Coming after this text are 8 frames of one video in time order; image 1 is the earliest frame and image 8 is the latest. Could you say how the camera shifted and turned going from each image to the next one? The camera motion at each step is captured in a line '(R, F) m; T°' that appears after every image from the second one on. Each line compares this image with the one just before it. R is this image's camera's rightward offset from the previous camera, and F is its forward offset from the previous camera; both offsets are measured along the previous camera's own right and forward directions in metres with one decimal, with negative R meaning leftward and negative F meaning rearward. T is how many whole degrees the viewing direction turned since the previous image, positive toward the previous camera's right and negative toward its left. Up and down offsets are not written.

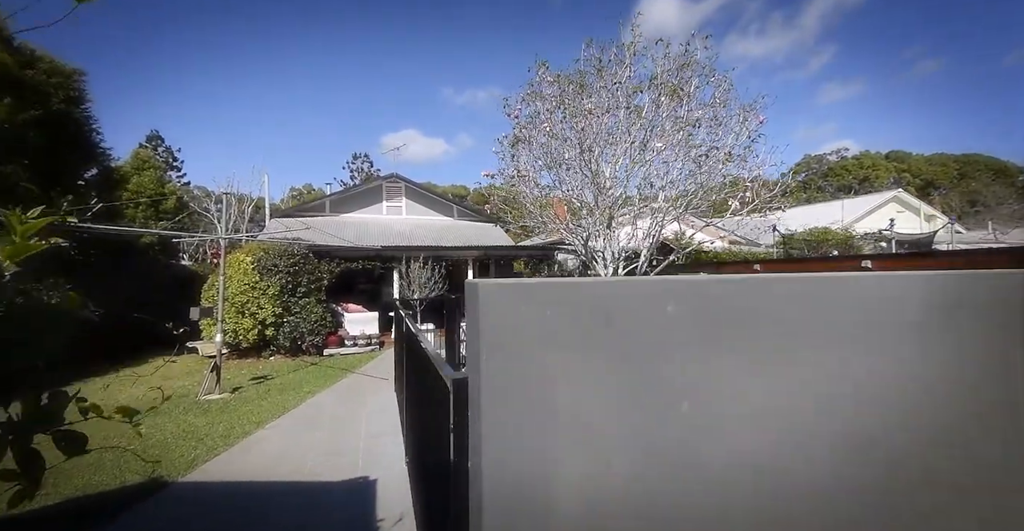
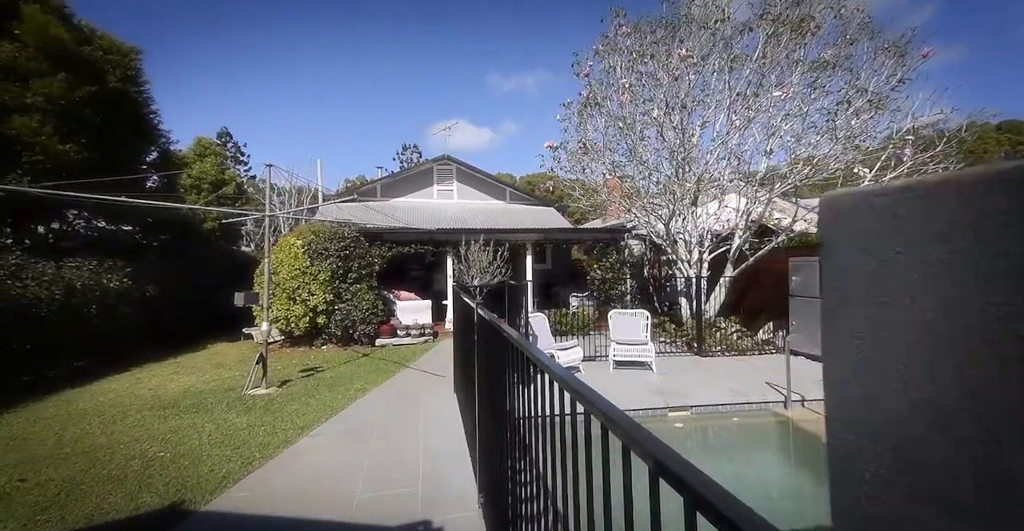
(-0.3, +0.7) m; -6°
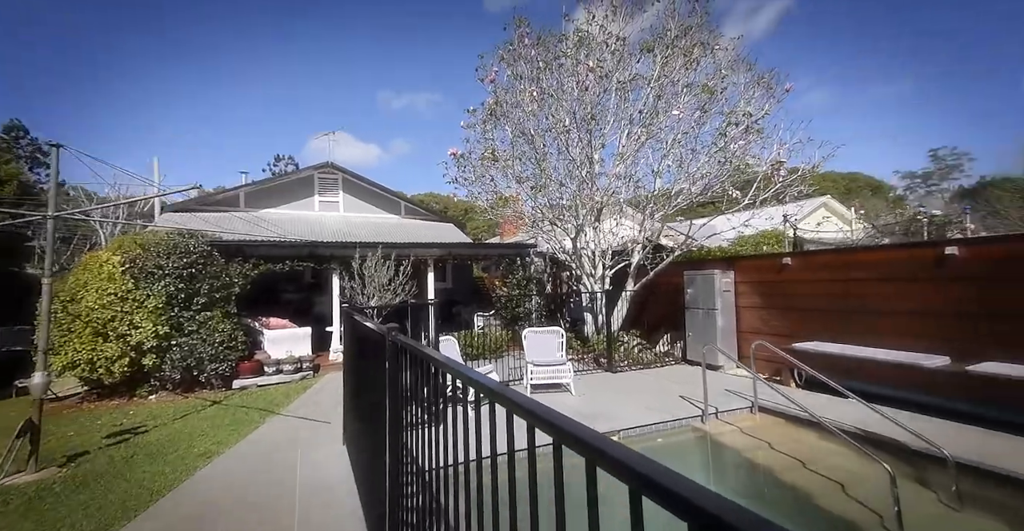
(-0.4, +0.7) m; +15°
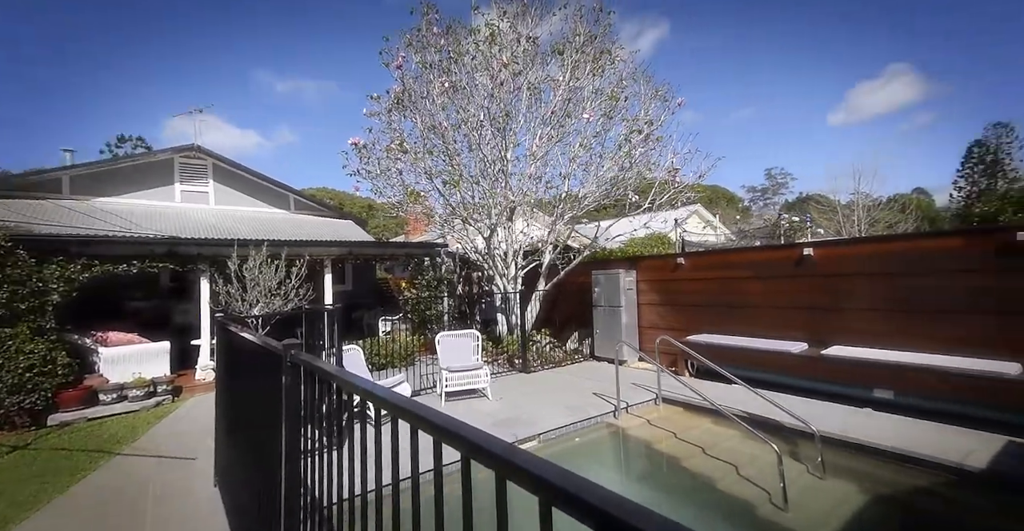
(-0.5, +0.3) m; +15°
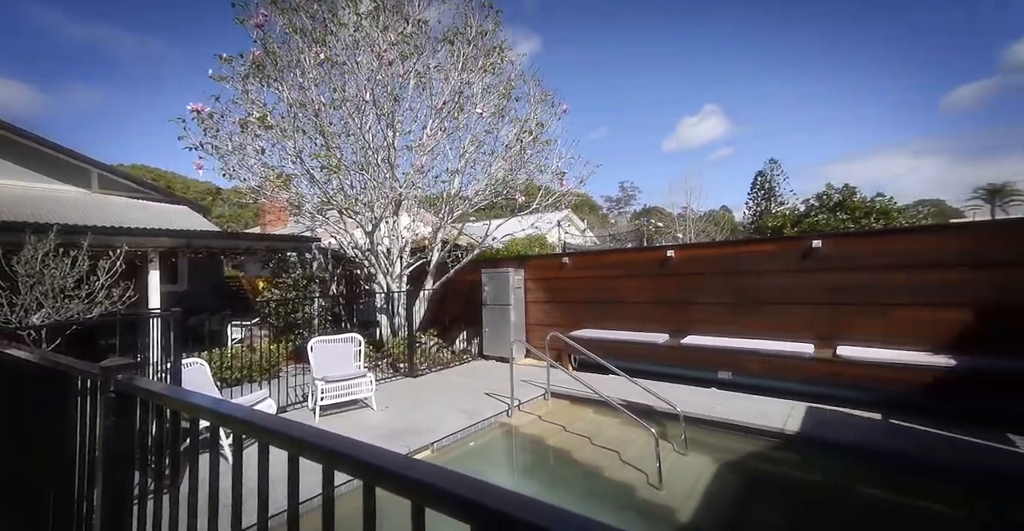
(-0.7, +0.4) m; +20°
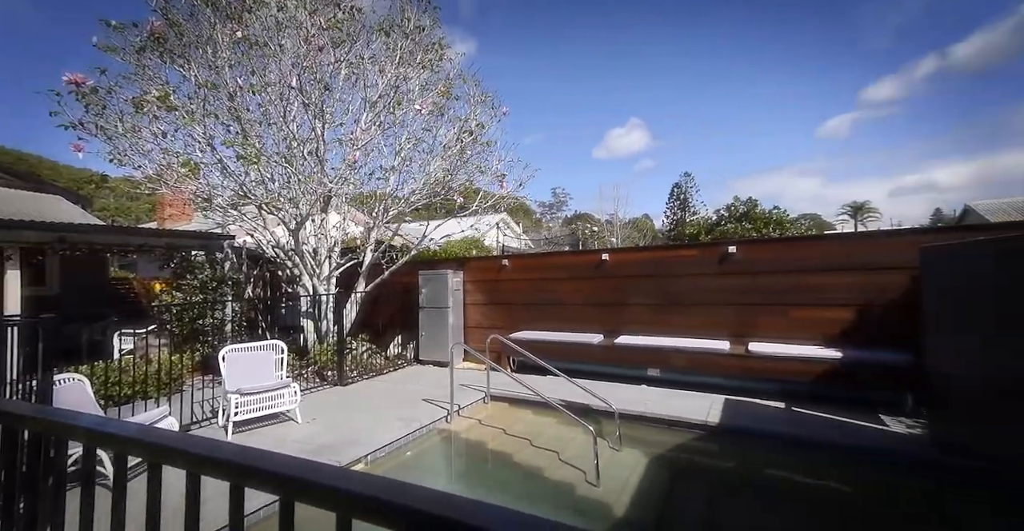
(-0.4, +0.1) m; +11°
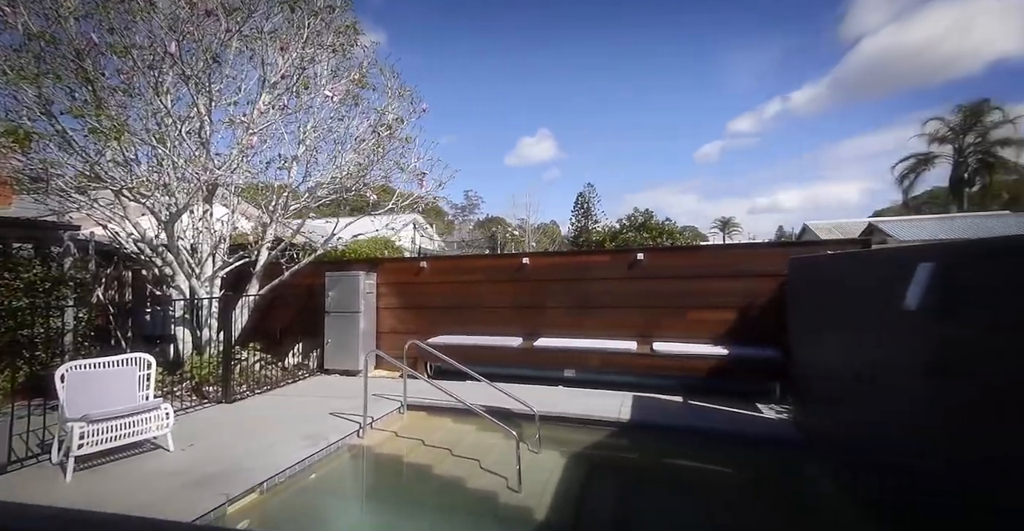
(-0.5, +0.2) m; +14°
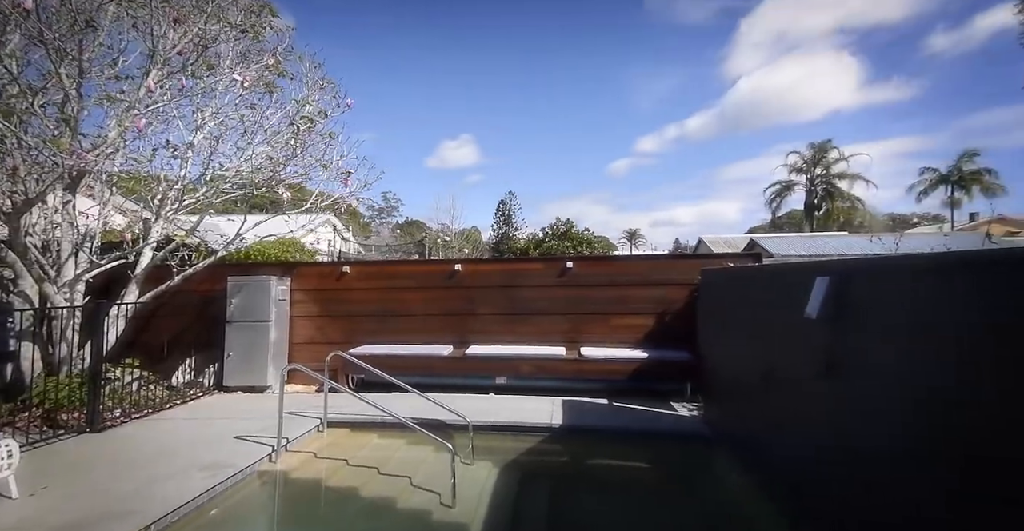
(-0.4, +0.2) m; +12°
